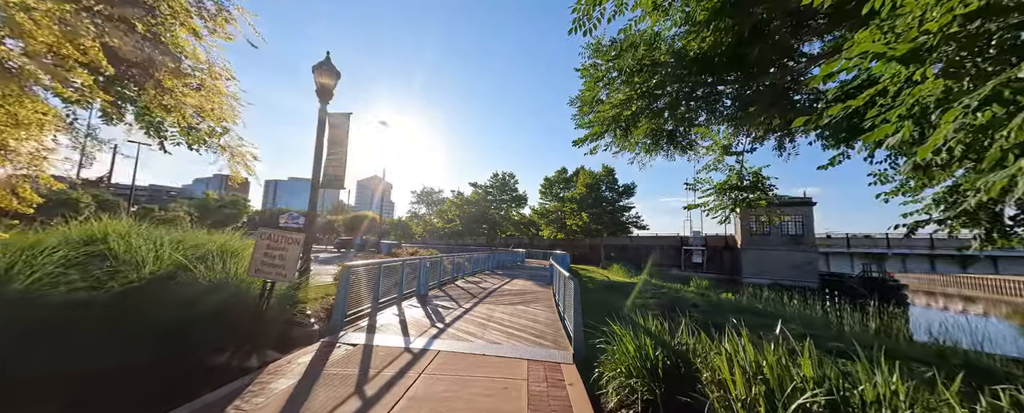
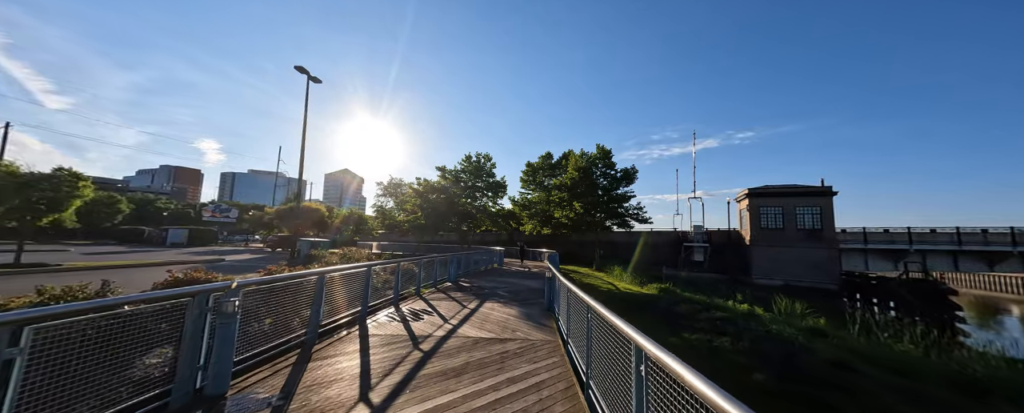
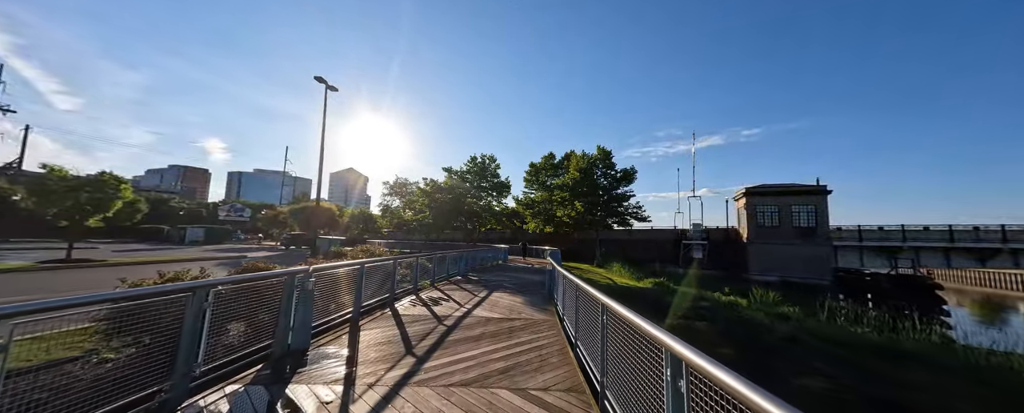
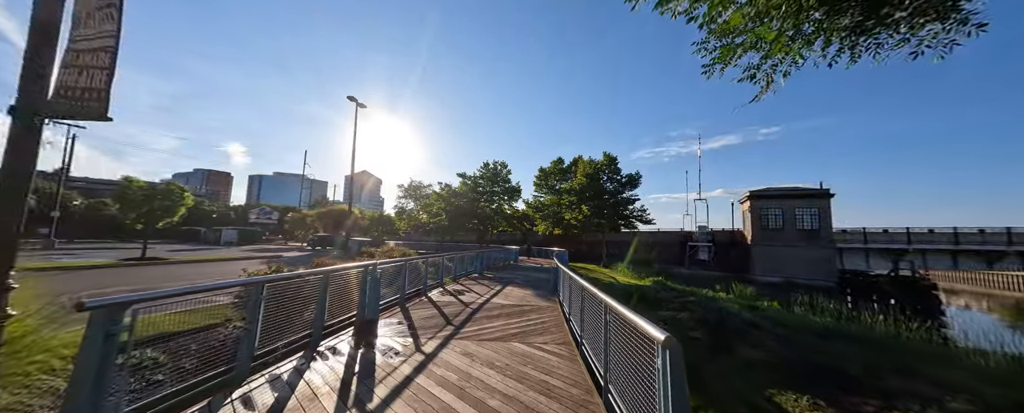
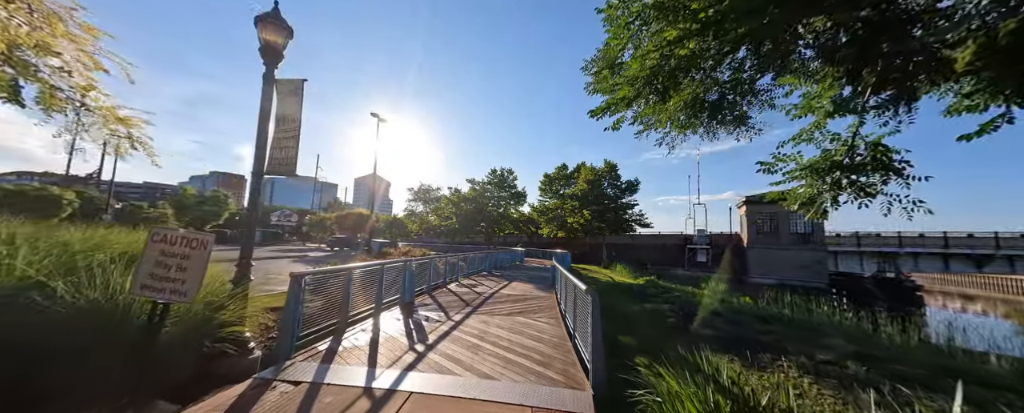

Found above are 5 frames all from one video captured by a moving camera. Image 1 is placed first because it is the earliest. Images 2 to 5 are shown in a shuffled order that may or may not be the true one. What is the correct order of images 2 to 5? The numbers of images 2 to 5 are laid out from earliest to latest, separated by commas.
5, 4, 3, 2
